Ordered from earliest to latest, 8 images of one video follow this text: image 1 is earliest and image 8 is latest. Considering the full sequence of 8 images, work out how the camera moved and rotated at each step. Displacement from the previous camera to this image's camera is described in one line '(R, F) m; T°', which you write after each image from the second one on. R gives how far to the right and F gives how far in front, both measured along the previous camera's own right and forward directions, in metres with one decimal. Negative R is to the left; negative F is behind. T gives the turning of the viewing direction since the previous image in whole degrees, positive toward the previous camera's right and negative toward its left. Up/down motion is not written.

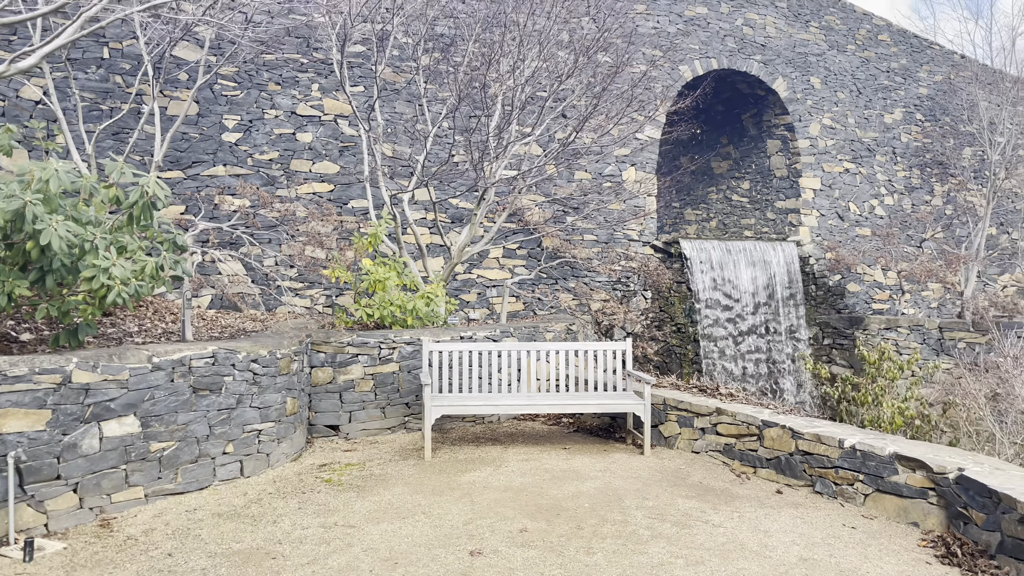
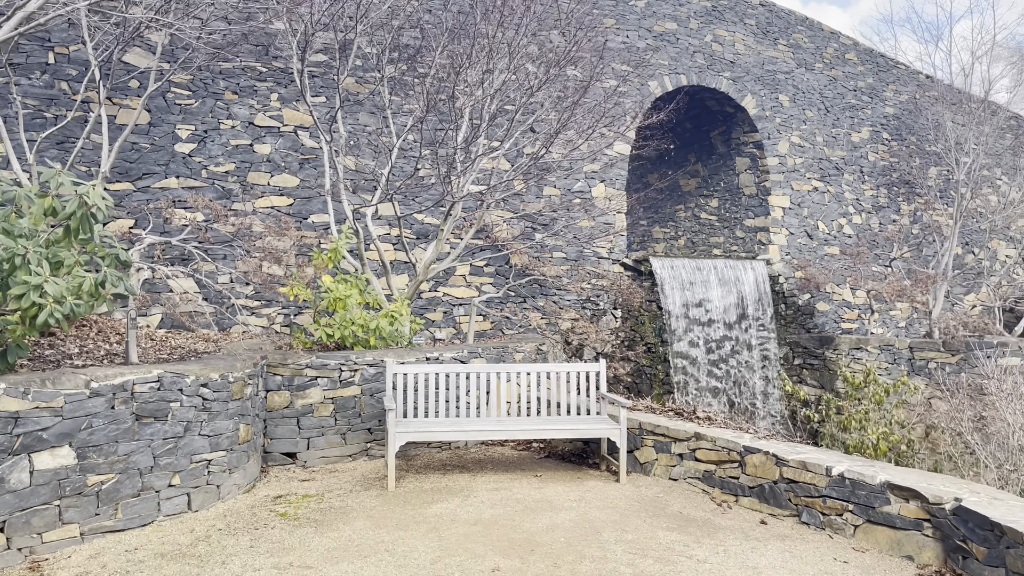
(0.0, +0.2) m; +3°
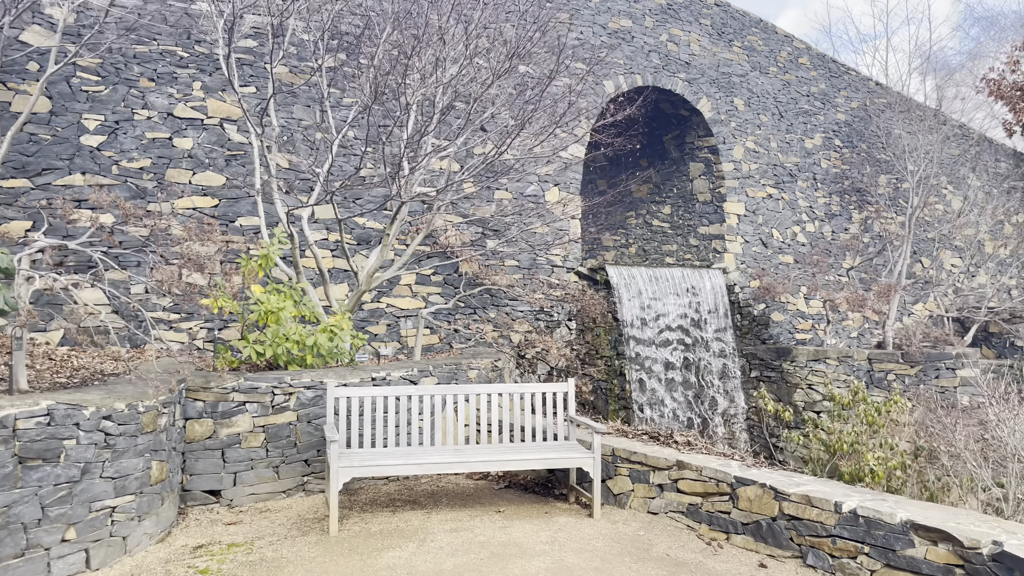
(-0.1, +0.6) m; +5°
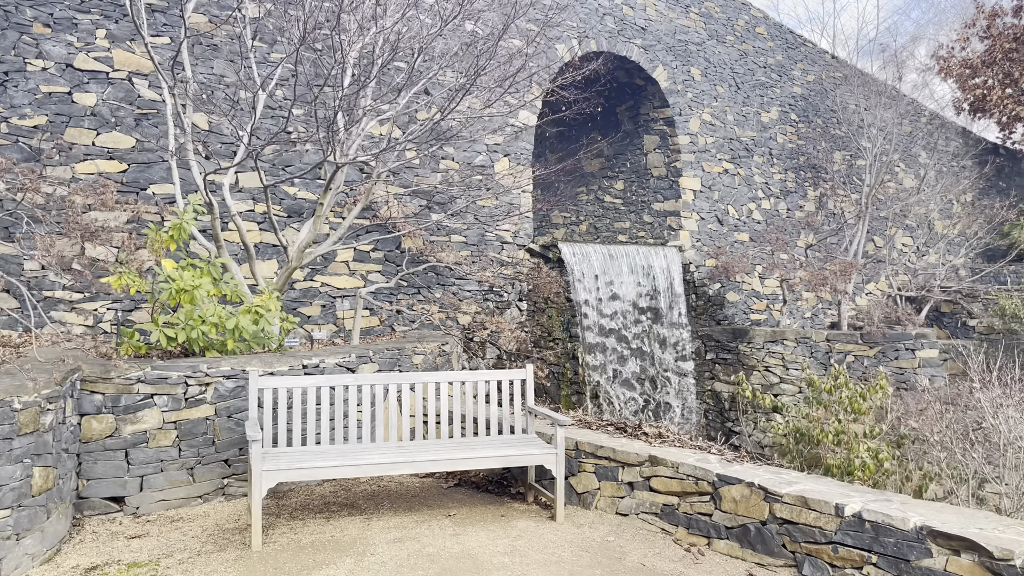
(0.0, +0.5) m; +4°
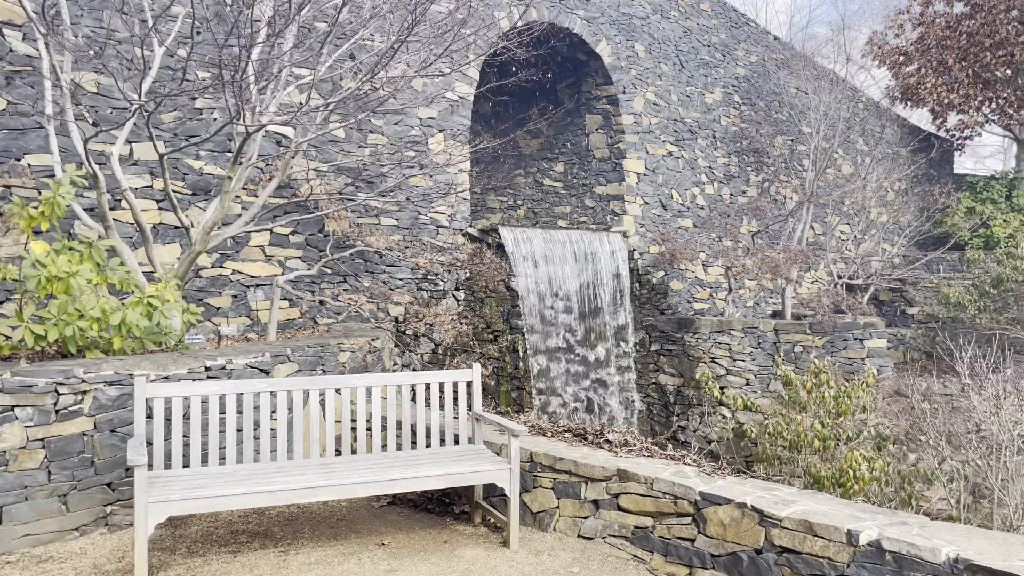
(-0.1, +0.6) m; +5°
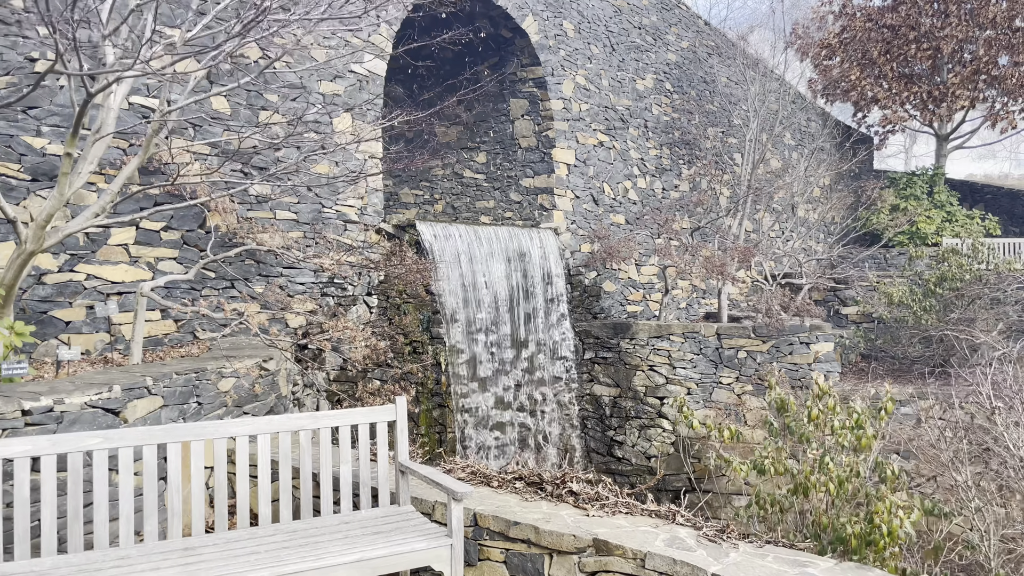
(-0.1, +0.8) m; +6°
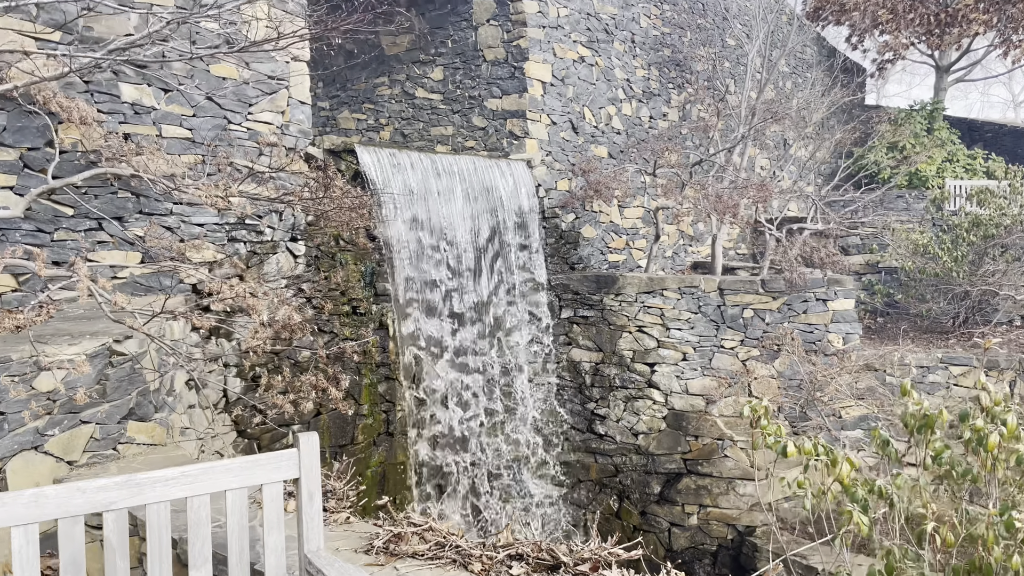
(-0.1, +1.3) m; +3°
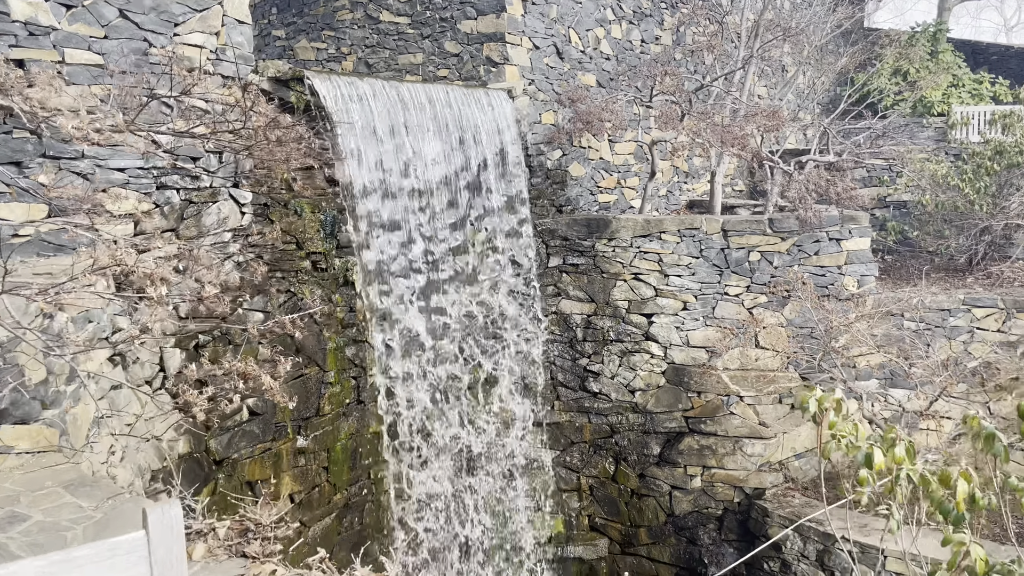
(0.0, +0.6) m; +1°
